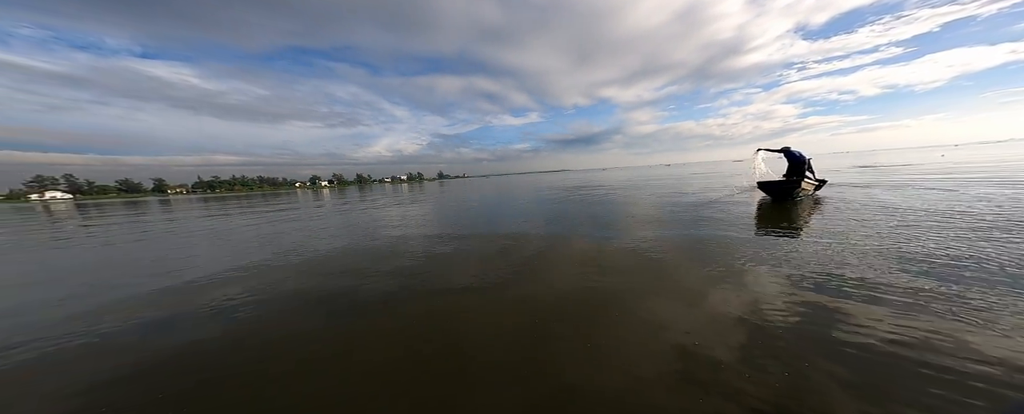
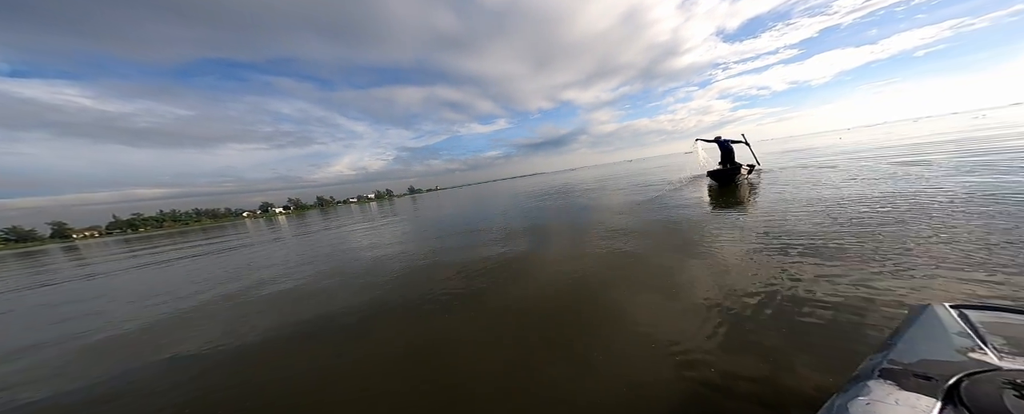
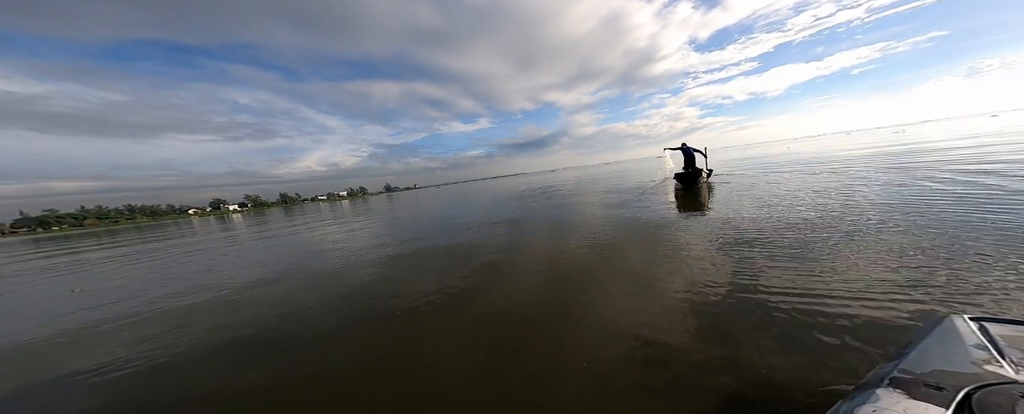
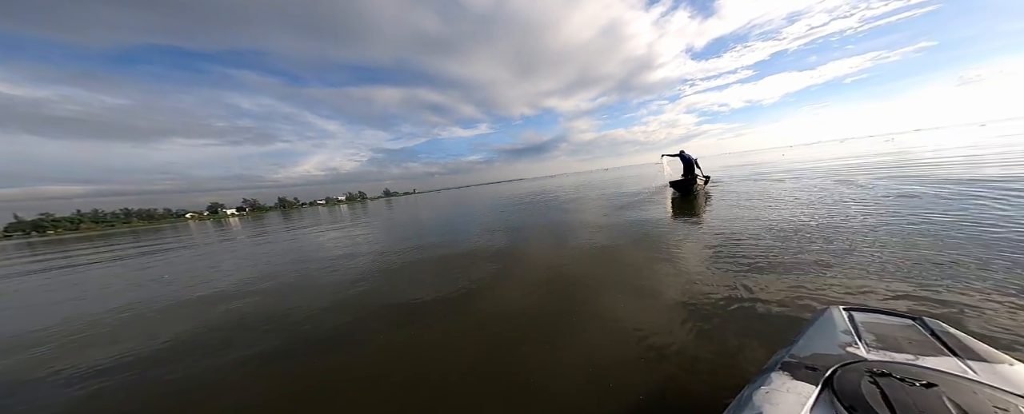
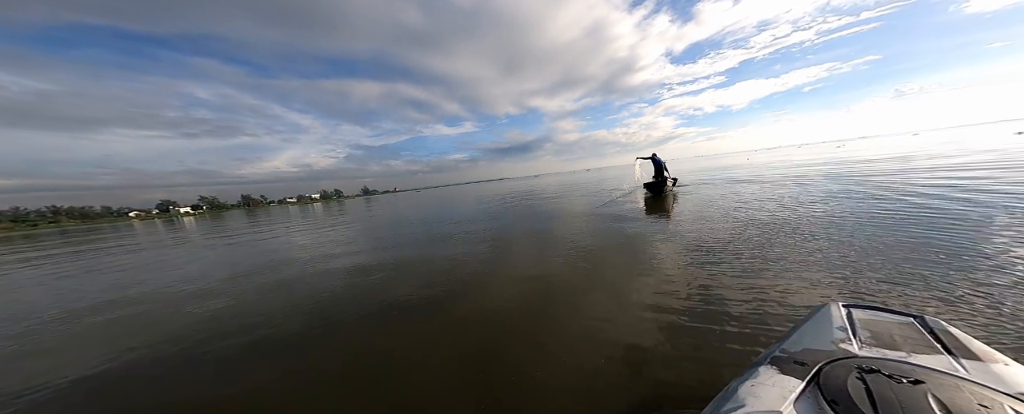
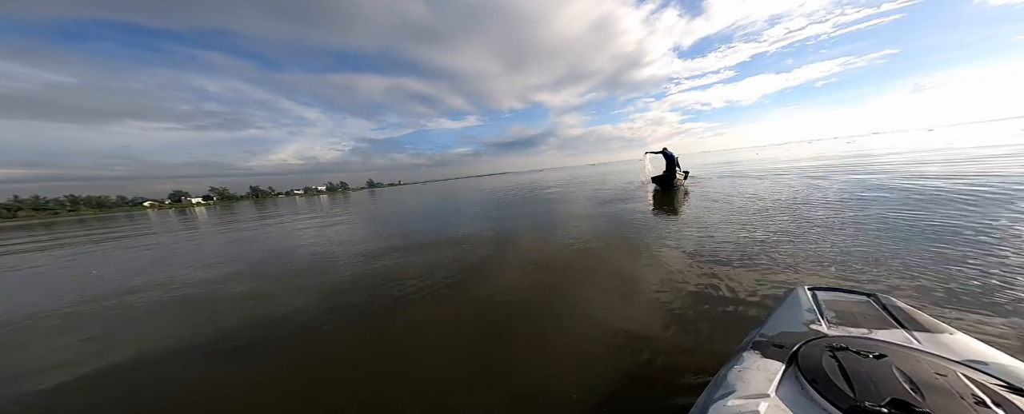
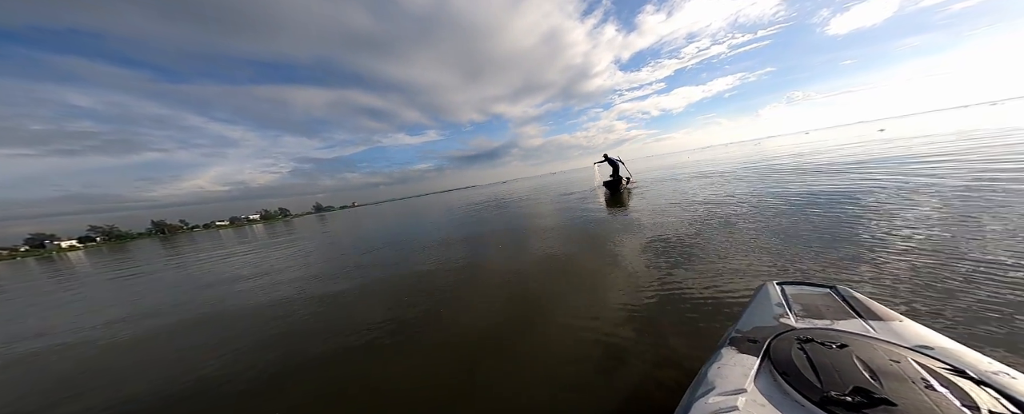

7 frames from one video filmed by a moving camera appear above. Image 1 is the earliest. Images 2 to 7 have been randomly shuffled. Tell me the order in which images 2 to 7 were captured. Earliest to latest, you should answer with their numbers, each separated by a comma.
2, 4, 6, 3, 5, 7
